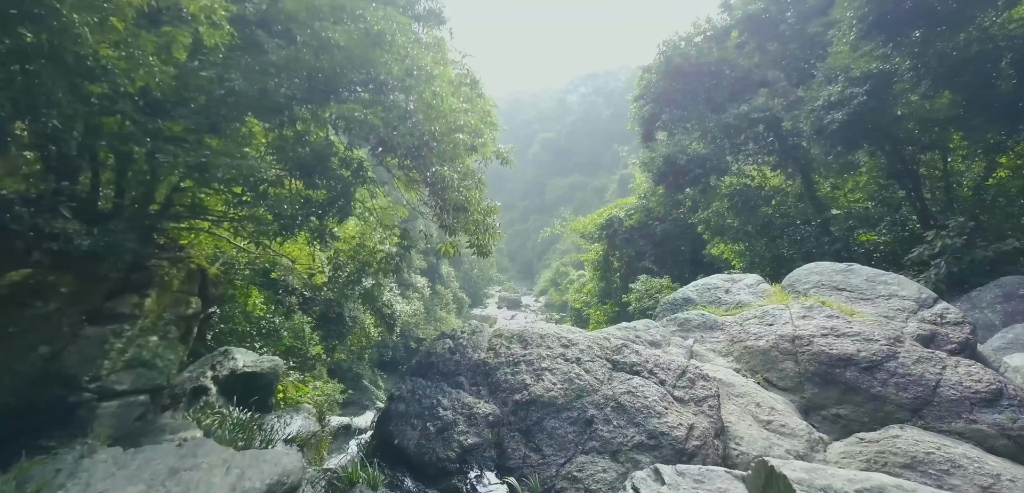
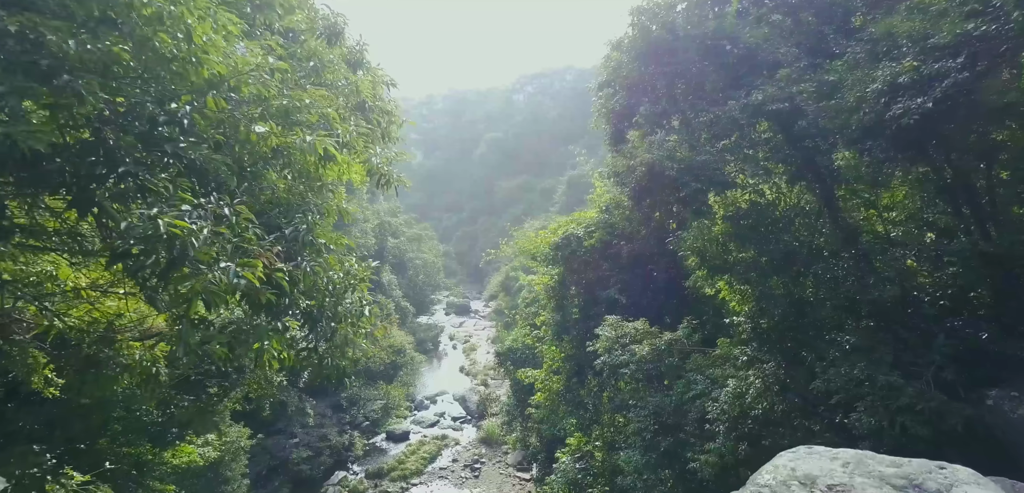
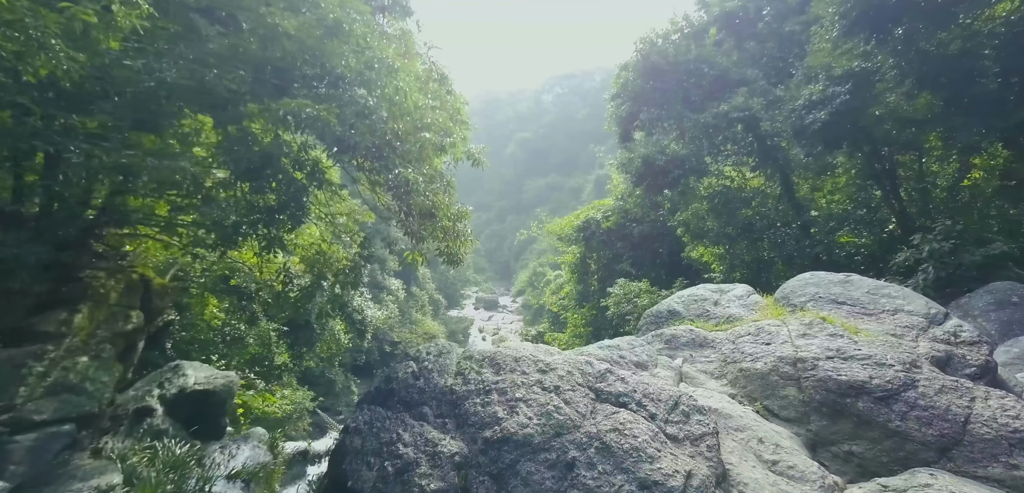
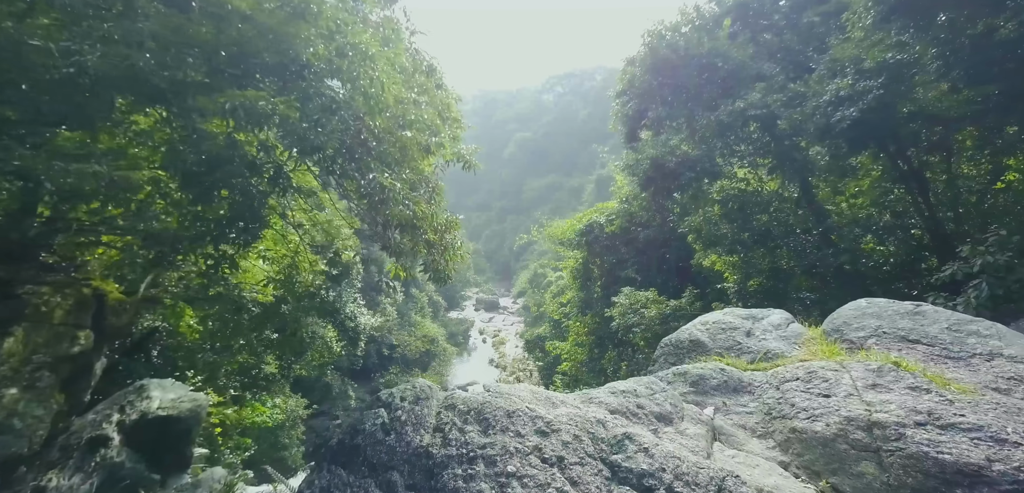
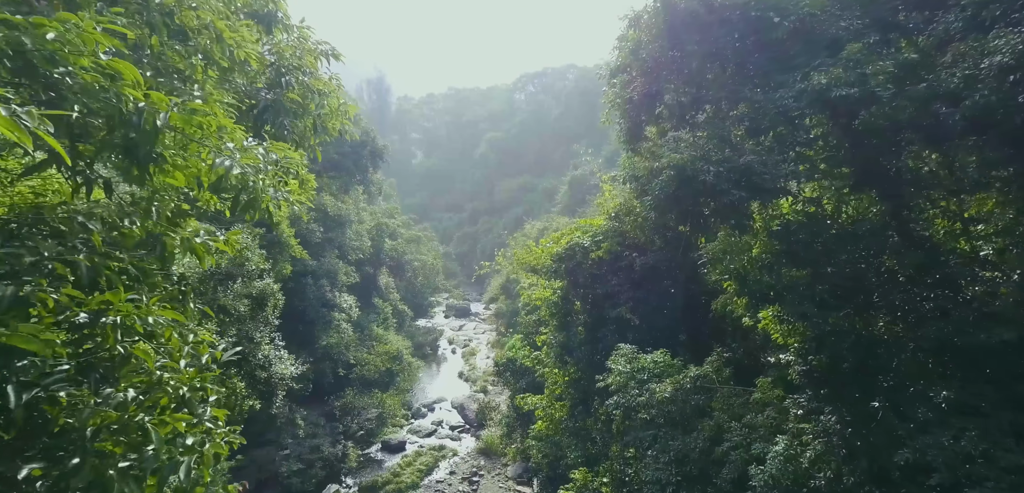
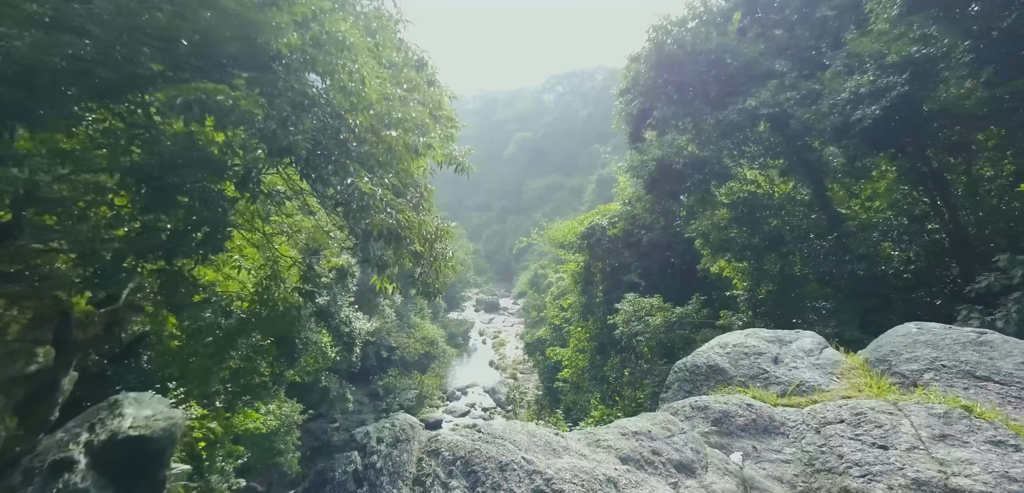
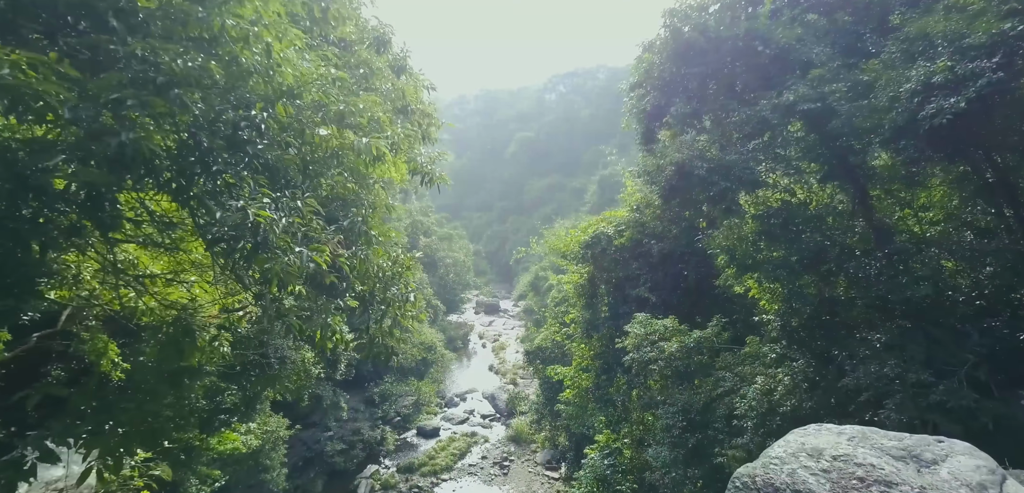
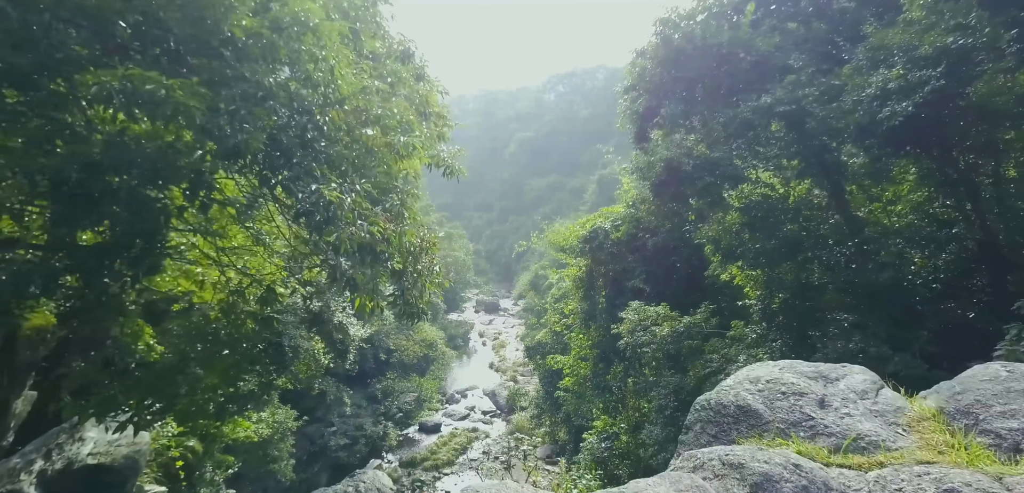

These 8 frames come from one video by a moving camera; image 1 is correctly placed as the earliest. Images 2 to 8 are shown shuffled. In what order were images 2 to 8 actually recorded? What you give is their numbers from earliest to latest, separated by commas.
3, 4, 6, 8, 7, 2, 5
